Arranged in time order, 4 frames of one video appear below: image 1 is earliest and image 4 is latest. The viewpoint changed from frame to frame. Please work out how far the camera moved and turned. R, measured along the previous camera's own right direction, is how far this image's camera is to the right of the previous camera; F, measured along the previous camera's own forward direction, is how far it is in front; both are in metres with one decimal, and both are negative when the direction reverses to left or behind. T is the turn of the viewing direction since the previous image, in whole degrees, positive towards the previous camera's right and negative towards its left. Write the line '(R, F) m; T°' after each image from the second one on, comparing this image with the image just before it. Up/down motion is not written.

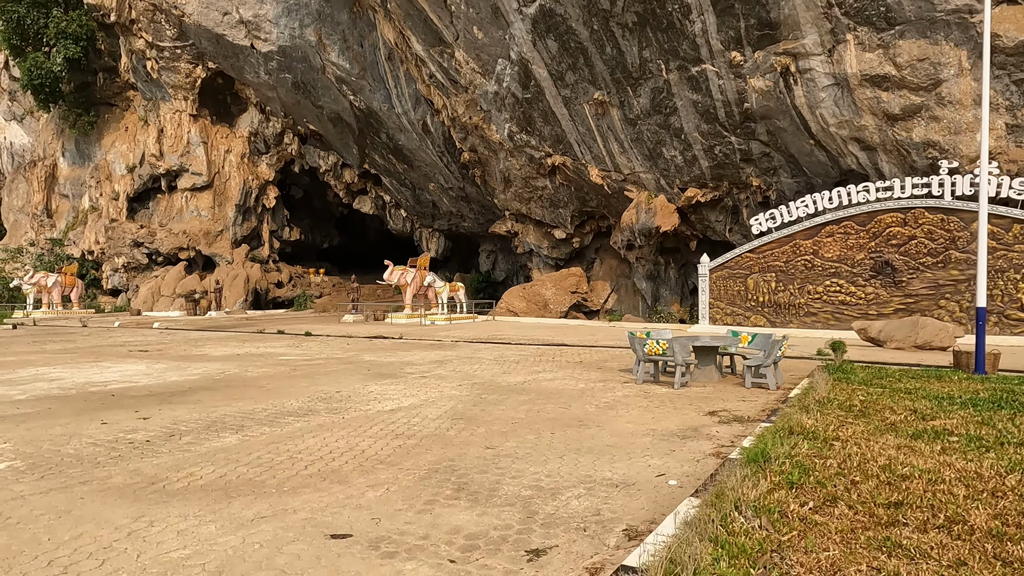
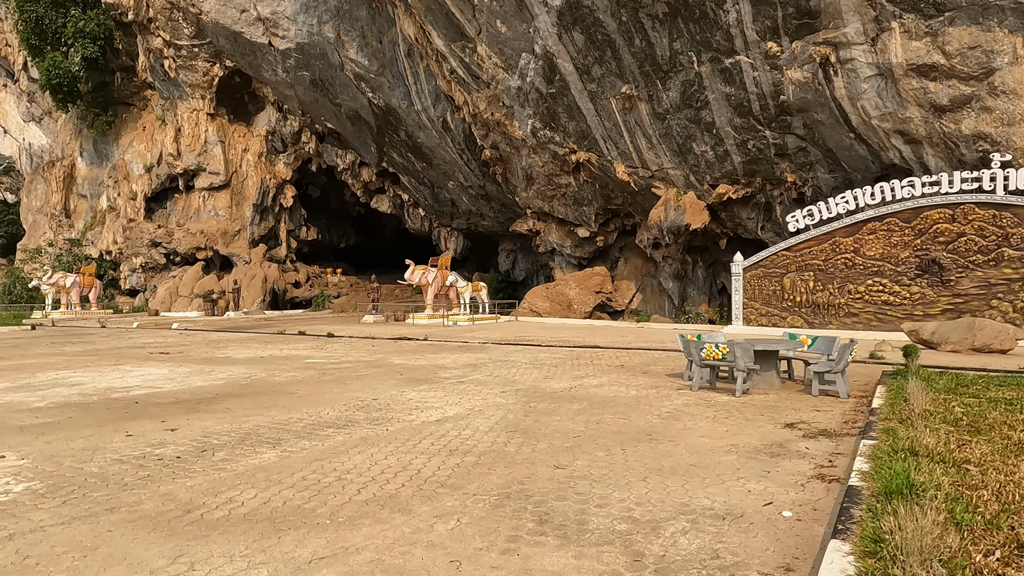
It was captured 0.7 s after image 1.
(-0.3, +0.4) m; -1°
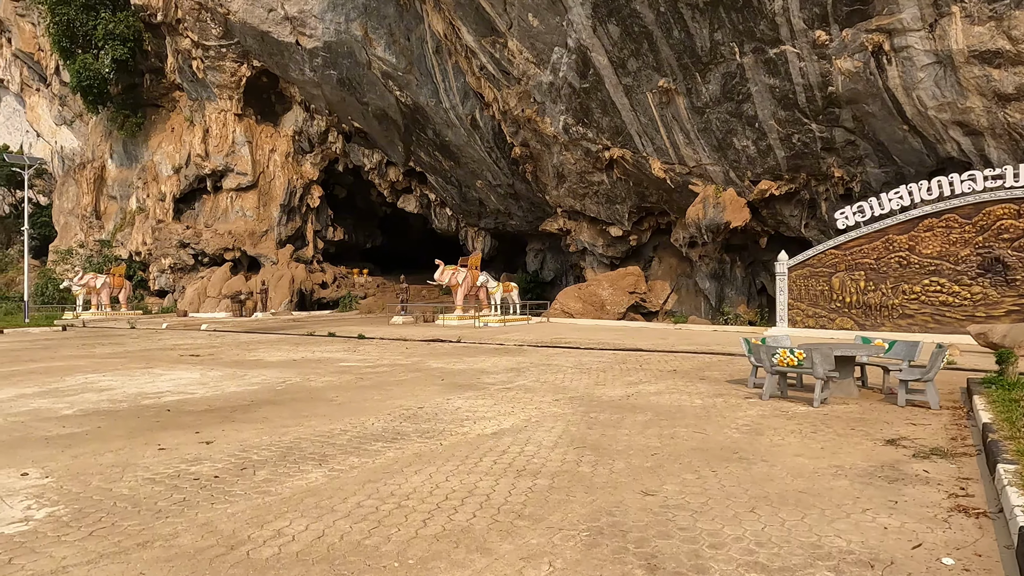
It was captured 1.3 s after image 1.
(-0.3, +0.5) m; -2°
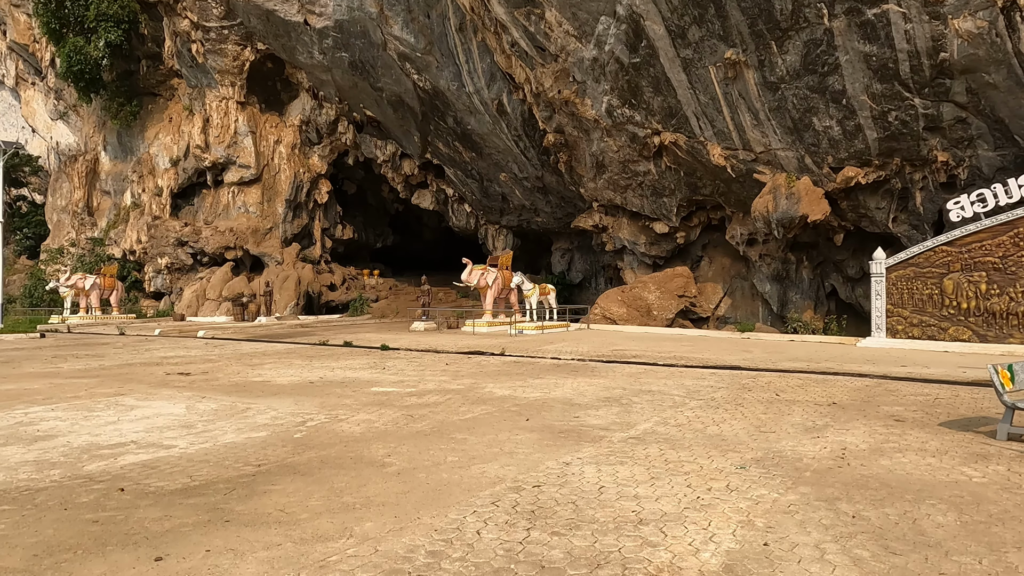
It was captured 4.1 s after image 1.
(-0.9, +2.2) m; 0°
